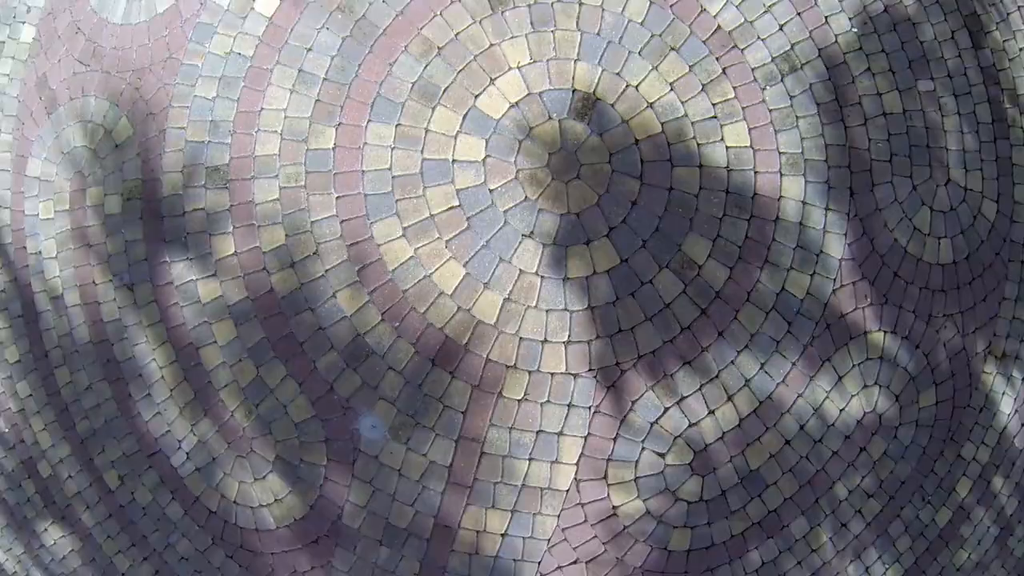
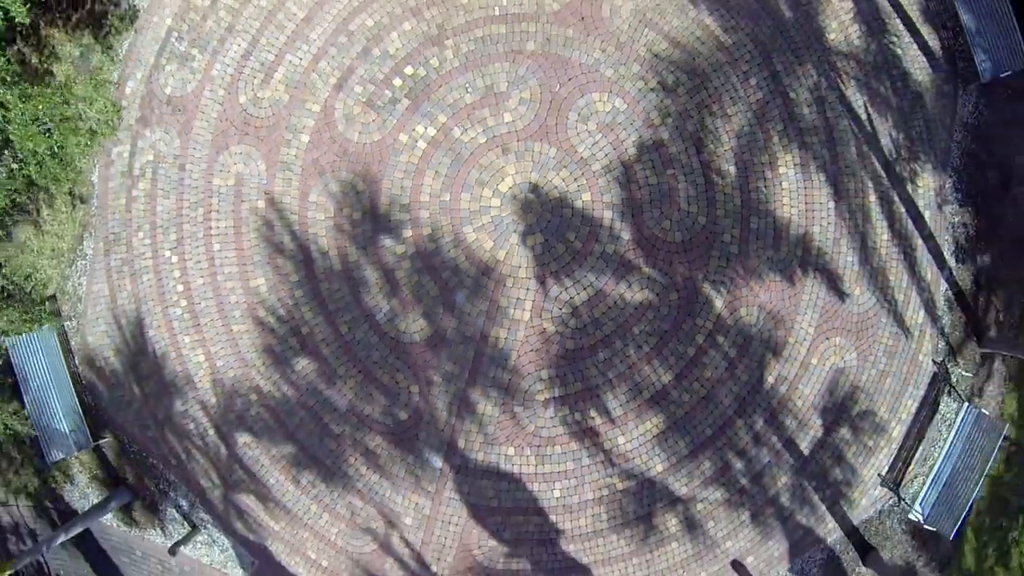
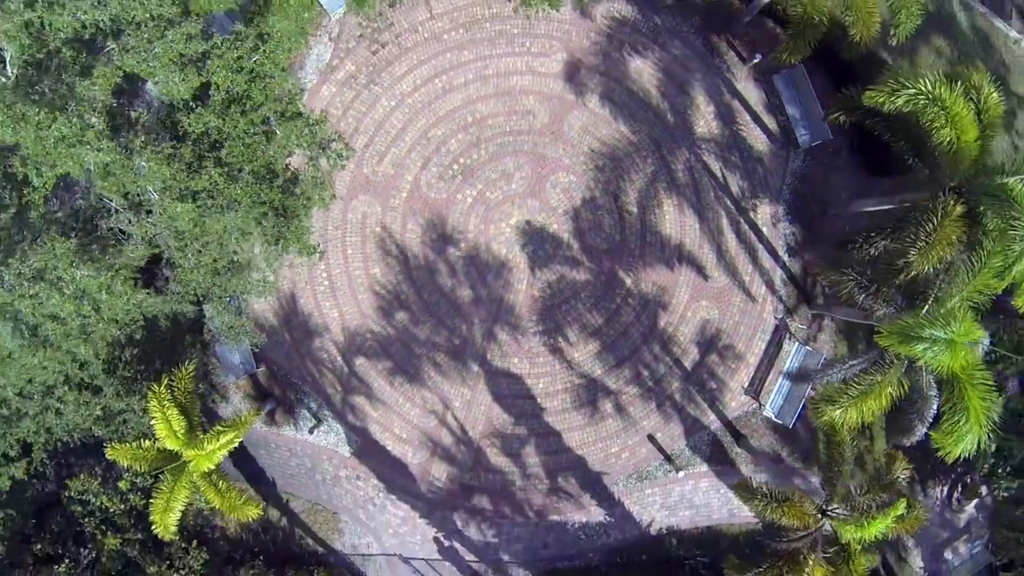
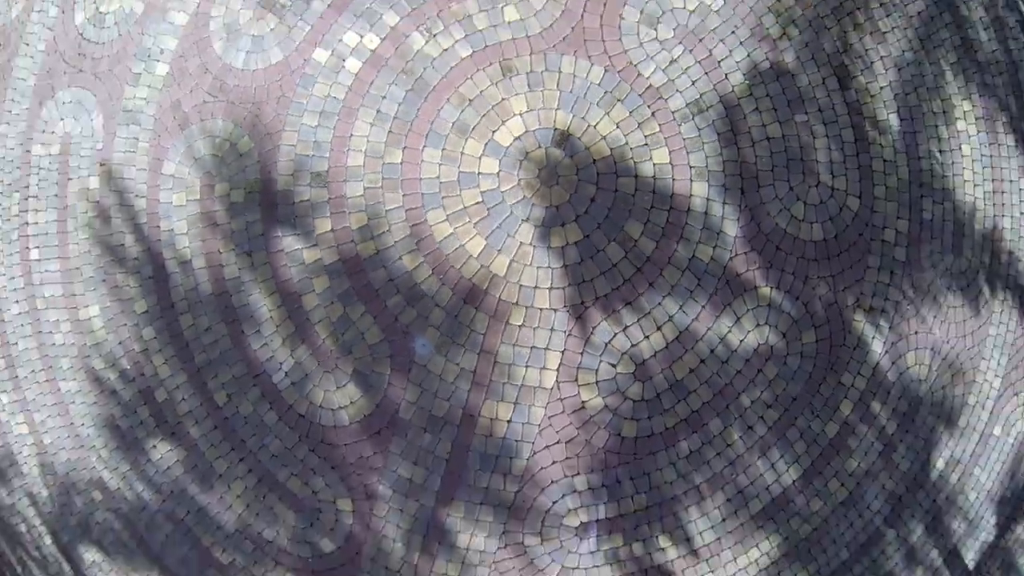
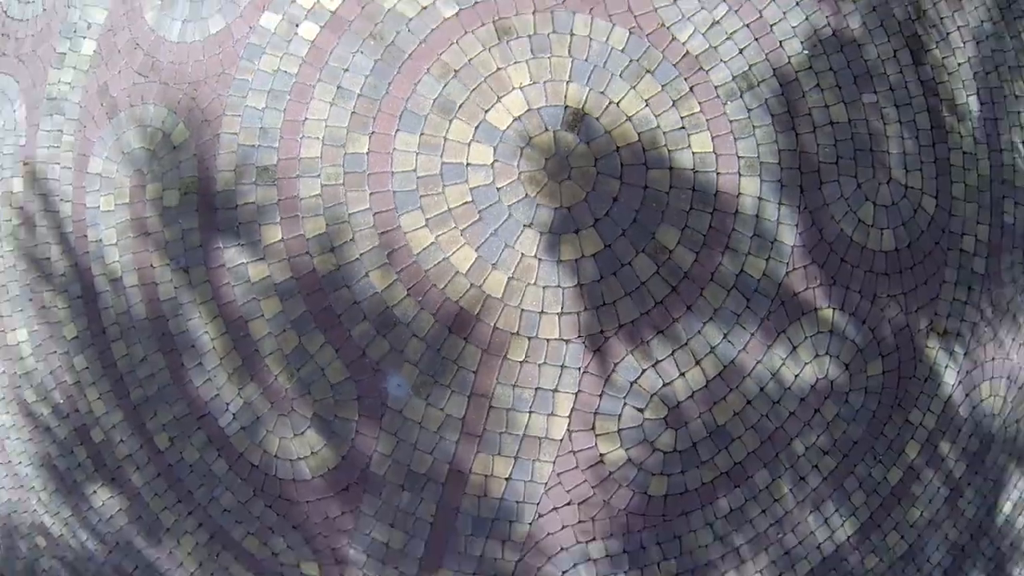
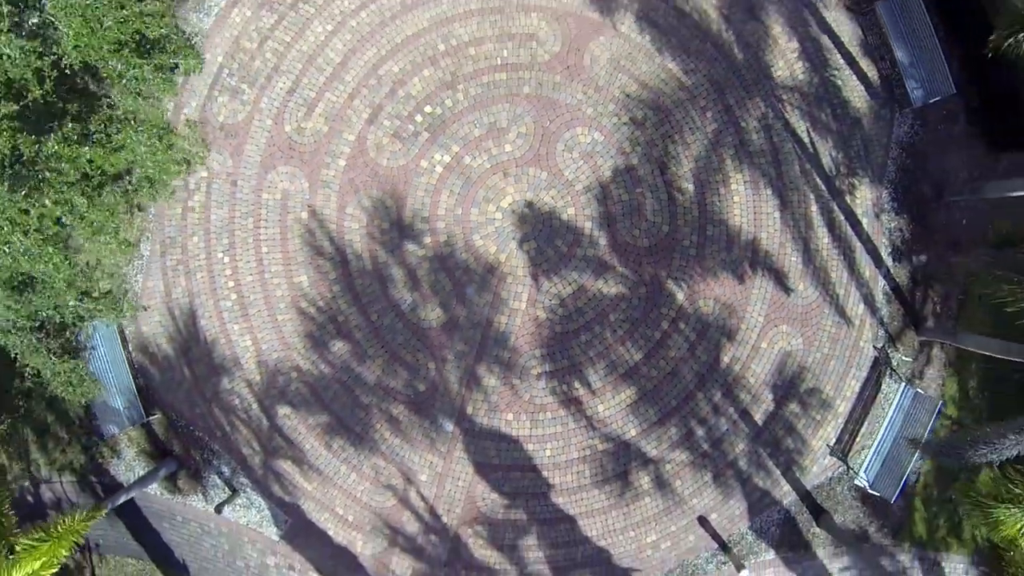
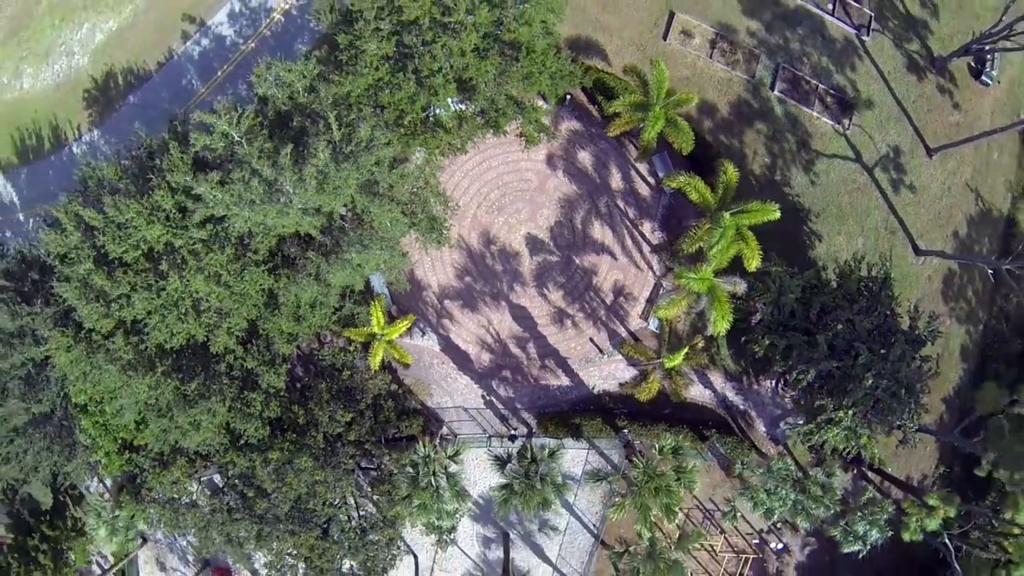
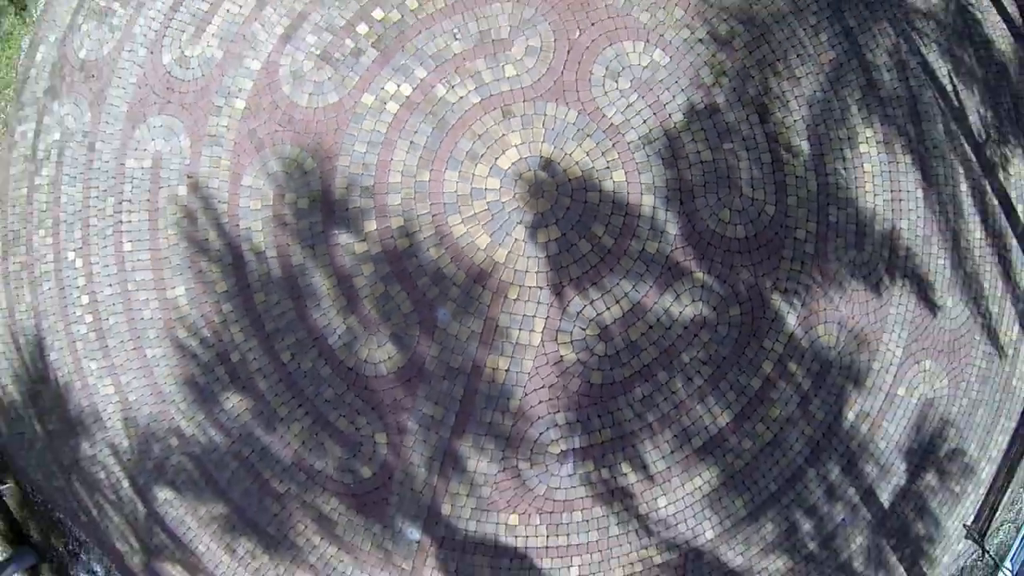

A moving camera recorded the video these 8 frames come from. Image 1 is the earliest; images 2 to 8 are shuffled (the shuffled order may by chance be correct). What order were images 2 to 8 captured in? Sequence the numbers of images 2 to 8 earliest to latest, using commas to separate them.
5, 4, 8, 2, 6, 3, 7
